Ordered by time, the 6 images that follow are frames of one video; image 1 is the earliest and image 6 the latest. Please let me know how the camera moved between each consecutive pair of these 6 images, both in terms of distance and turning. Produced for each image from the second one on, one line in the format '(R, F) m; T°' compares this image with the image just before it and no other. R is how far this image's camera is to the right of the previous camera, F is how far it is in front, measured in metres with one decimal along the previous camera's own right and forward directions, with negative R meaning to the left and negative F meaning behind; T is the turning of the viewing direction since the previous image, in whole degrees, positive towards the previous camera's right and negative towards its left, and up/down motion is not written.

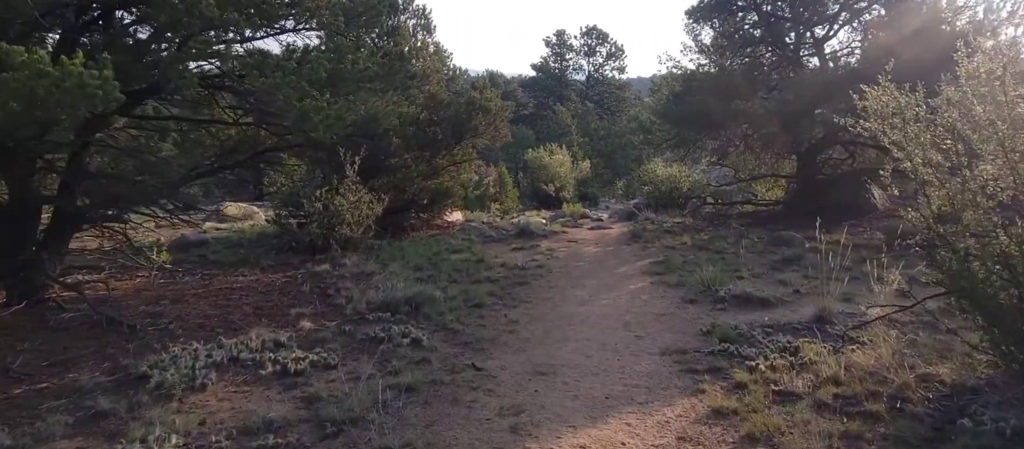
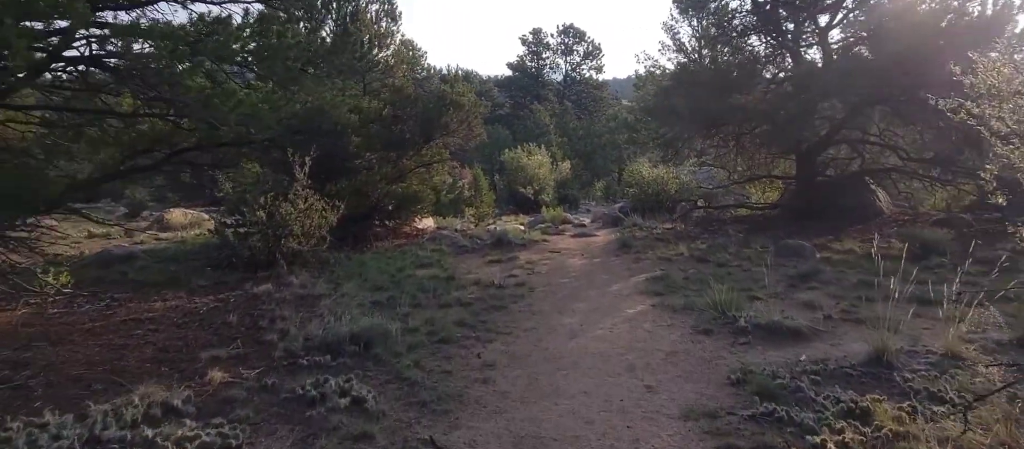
(0.0, +1.4) m; +2°
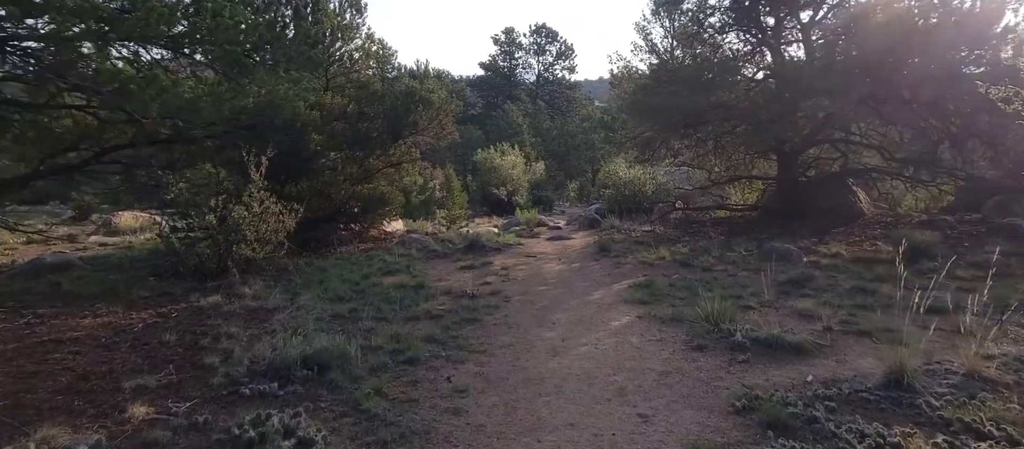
(0.0, +0.6) m; +2°
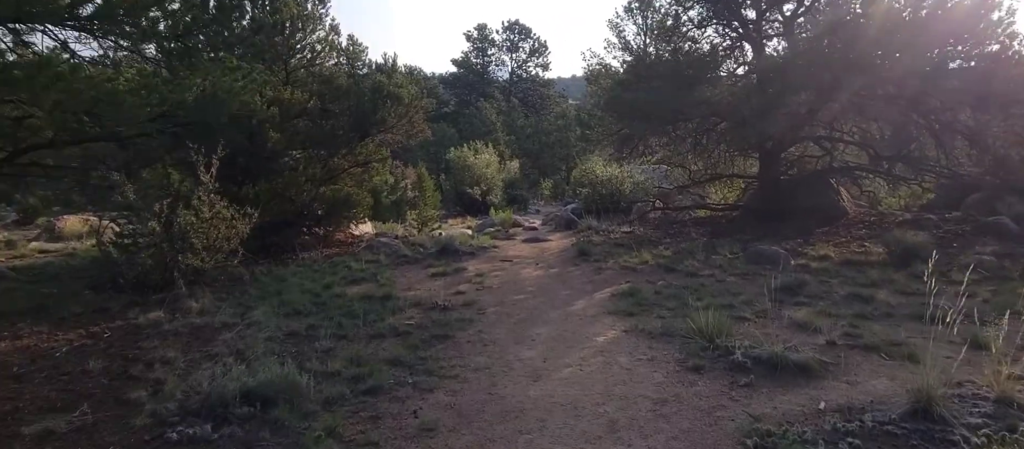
(0.0, +0.6) m; +2°
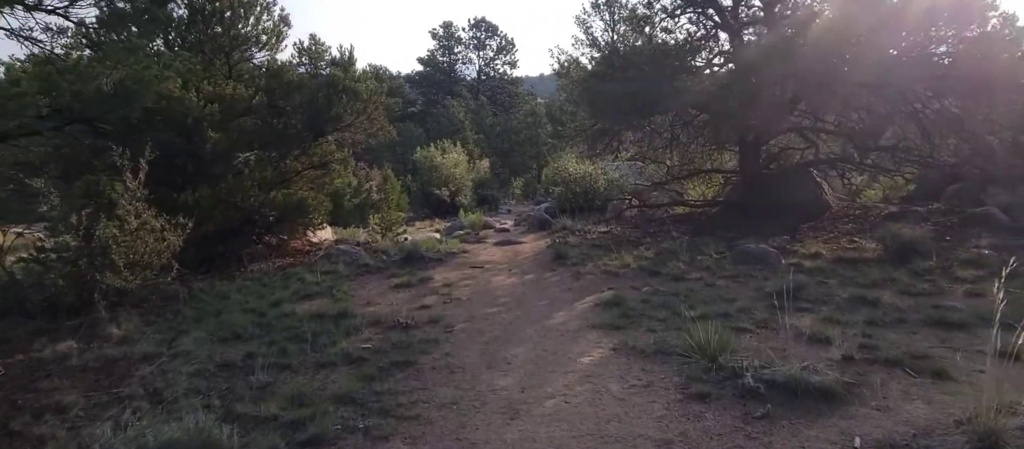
(0.0, +0.8) m; +2°
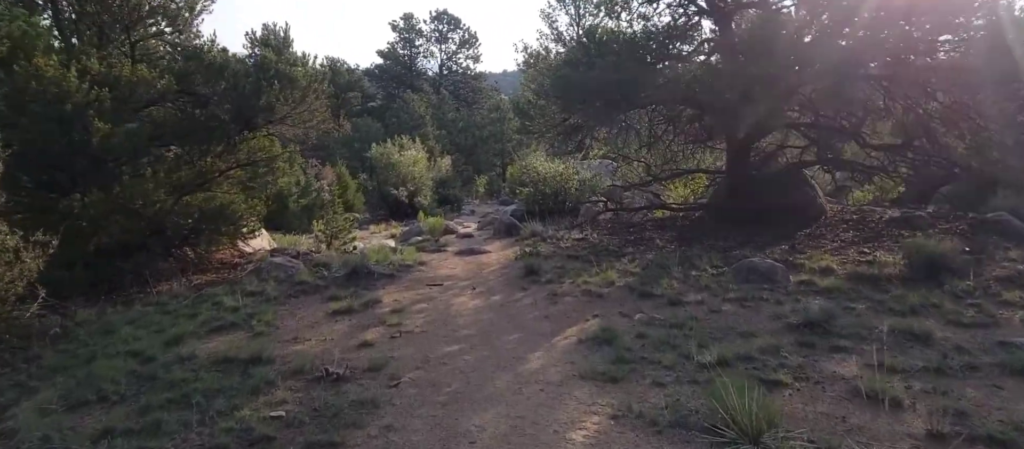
(0.0, +1.5) m; +3°
